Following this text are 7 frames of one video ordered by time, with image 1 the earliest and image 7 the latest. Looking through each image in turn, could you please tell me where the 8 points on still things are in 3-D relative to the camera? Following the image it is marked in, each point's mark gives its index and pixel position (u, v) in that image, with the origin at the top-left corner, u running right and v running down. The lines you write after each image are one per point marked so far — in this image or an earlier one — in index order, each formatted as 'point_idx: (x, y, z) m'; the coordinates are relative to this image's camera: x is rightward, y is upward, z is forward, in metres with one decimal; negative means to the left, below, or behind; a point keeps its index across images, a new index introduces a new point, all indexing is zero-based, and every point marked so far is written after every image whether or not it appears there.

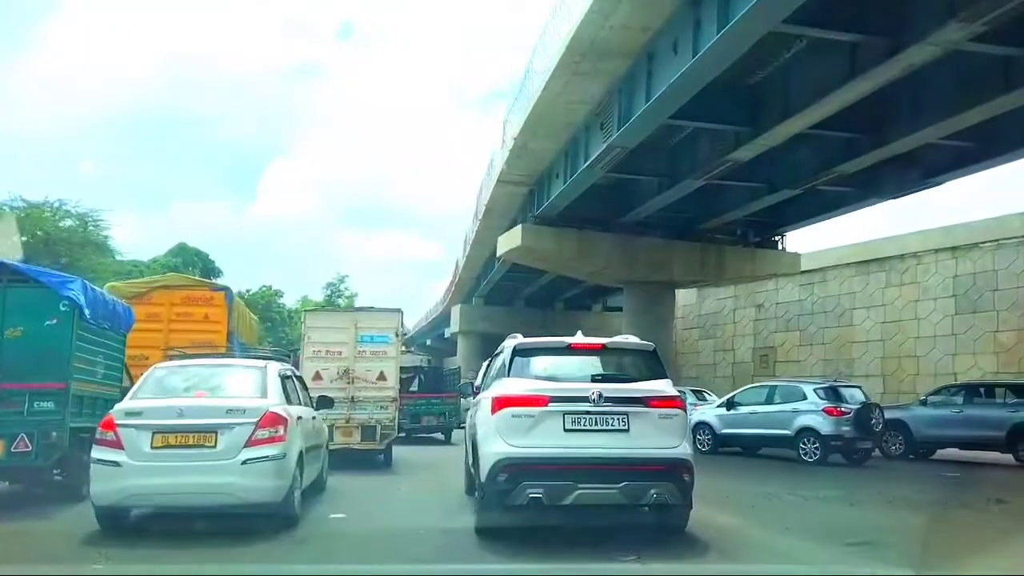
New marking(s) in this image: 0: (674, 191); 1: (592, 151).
0: (+3.1, +1.9, +17.6) m
1: (+1.4, +2.4, +16.3) m
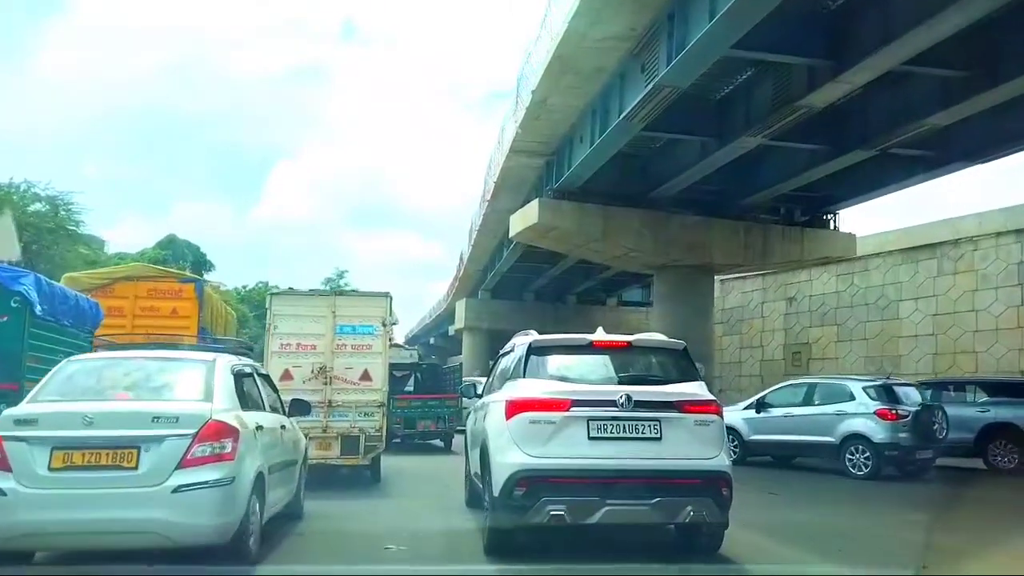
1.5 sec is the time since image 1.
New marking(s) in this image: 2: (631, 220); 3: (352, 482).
0: (+3.3, +2.1, +14.7) m
1: (+1.6, +2.7, +13.4) m
2: (+2.4, +1.4, +18.7) m
3: (-2.6, -3.1, +15.5) m
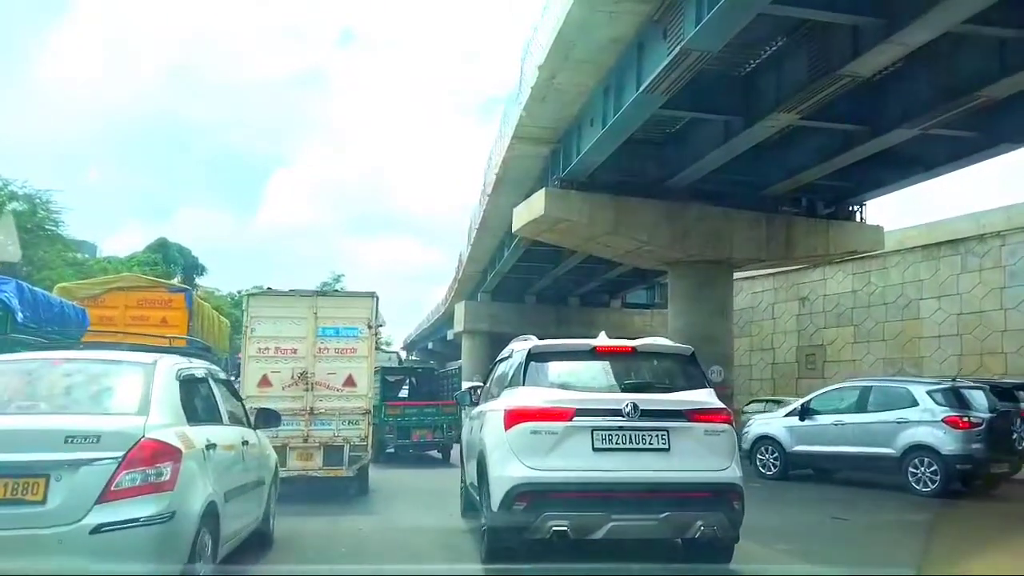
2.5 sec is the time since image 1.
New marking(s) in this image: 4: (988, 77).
0: (+3.4, +2.2, +13.4) m
1: (+1.7, +2.7, +12.1) m
2: (+2.4, +1.4, +17.4) m
3: (-2.5, -3.0, +14.1) m
4: (+5.6, +2.5, +11.3) m
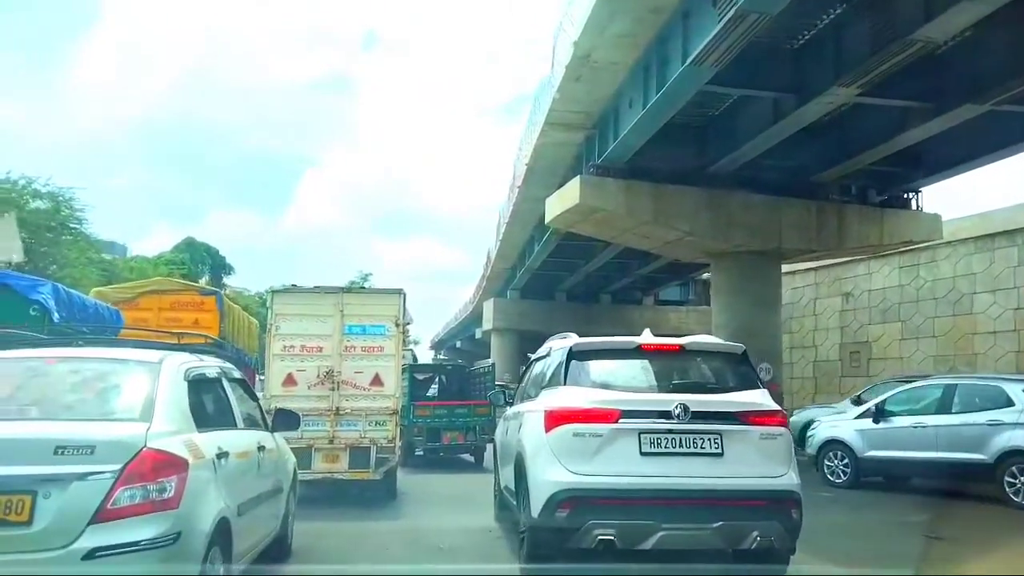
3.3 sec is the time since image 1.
0: (+3.8, +2.3, +12.4) m
1: (+2.1, +2.8, +11.1) m
2: (+3.0, +1.5, +16.3) m
3: (-2.1, -2.9, +13.3) m
4: (+6.0, +2.6, +10.2) m
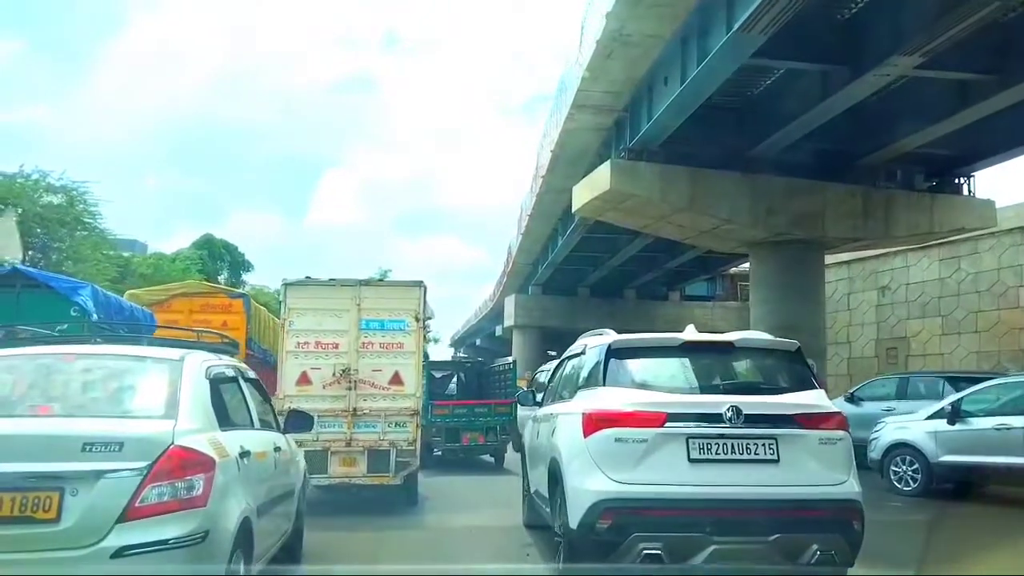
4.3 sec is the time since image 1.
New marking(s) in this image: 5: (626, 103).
0: (+4.2, +2.4, +11.4) m
1: (+2.4, +2.9, +10.1) m
2: (+3.4, +1.6, +15.4) m
3: (-1.7, -2.8, +12.4) m
4: (+6.3, +2.7, +9.1) m
5: (+1.7, +2.9, +14.8) m
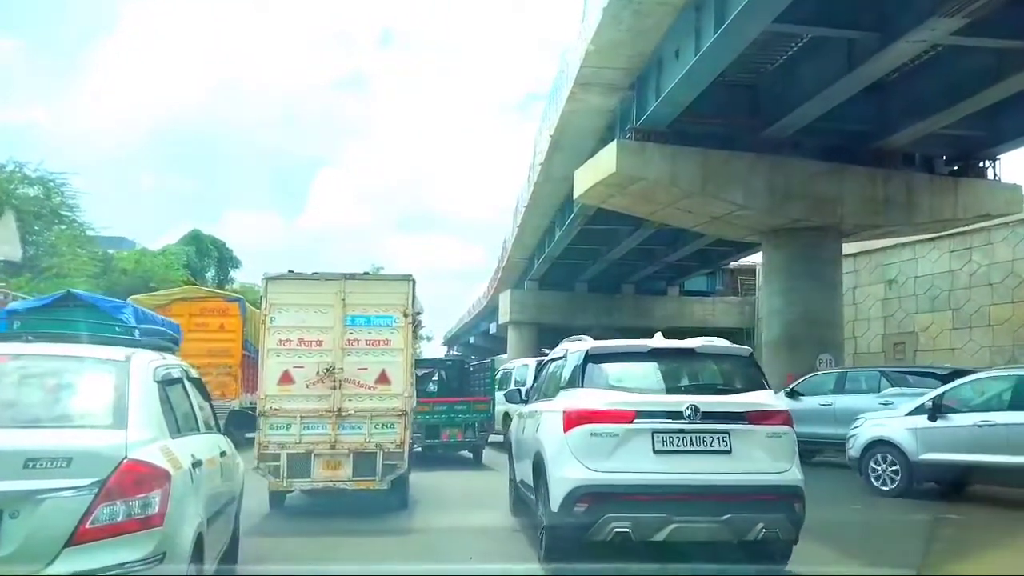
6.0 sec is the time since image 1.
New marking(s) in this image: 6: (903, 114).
0: (+4.1, +2.6, +10.5) m
1: (+2.4, +3.1, +9.2) m
2: (+3.4, +1.8, +14.5) m
3: (-1.7, -2.7, +11.5) m
4: (+6.3, +2.9, +8.2) m
5: (+1.7, +3.0, +13.8) m
6: (+5.9, +2.6, +14.4) m
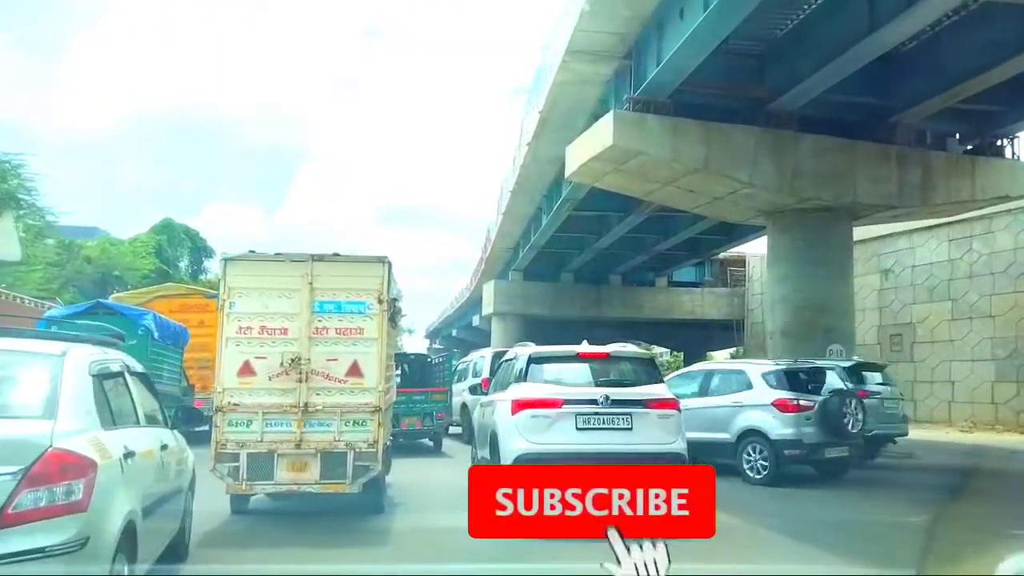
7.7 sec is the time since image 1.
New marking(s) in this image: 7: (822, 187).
0: (+4.0, +2.8, +9.5) m
1: (+2.3, +3.3, +8.2) m
2: (+3.2, +2.0, +13.4) m
3: (-1.8, -2.5, +10.4) m
4: (+6.2, +3.0, +7.3) m
5: (+1.5, +3.2, +12.8) m
6: (+5.7, +2.8, +13.5) m
7: (+4.5, +1.4, +14.0) m
